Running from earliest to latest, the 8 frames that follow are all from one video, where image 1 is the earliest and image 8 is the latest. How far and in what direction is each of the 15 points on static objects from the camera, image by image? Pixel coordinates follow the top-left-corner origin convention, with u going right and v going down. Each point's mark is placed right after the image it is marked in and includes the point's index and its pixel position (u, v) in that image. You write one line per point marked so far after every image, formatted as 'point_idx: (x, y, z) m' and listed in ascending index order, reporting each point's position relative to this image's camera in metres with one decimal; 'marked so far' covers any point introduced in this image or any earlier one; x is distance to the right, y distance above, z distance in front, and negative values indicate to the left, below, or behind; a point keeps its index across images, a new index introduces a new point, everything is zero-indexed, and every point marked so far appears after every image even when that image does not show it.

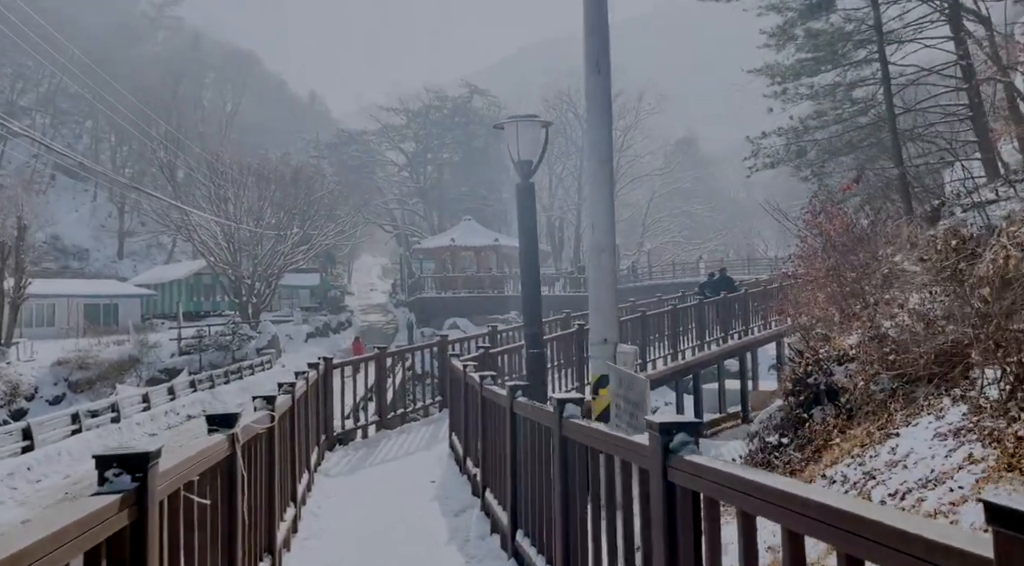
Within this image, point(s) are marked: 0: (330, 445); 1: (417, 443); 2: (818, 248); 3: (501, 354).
0: (-1.9, -1.7, +9.8) m
1: (-1.0, -1.7, +10.2) m
2: (+4.8, +0.5, +15.0) m
3: (-0.1, -0.8, +10.5) m
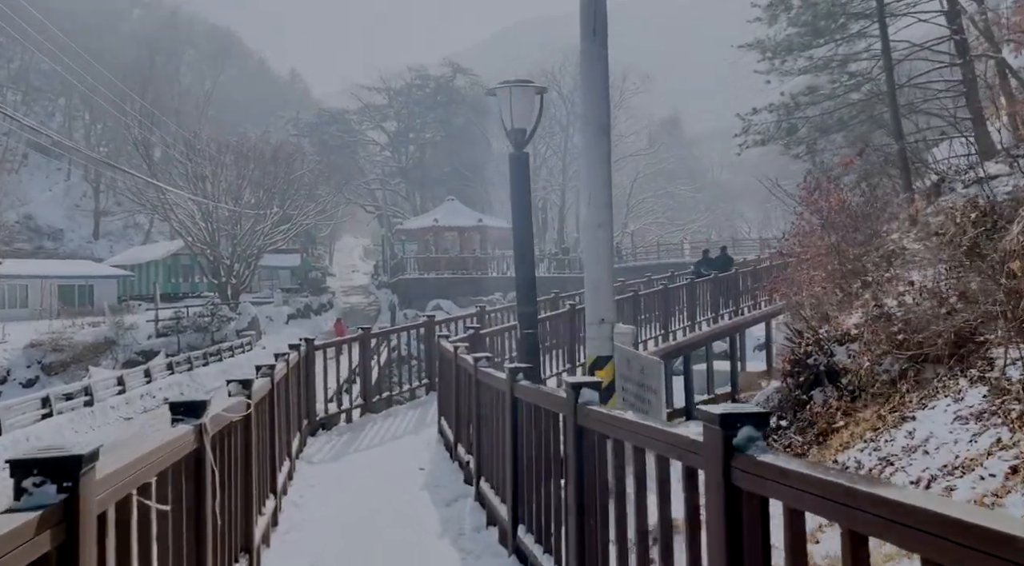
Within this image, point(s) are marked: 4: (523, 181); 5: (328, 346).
0: (-1.9, -1.4, +9.3) m
1: (-1.1, -1.5, +9.7) m
2: (+4.6, +0.8, +14.6) m
3: (-0.2, -0.5, +10.1) m
4: (+0.1, +0.9, +8.0) m
5: (-1.9, -0.6, +9.9) m
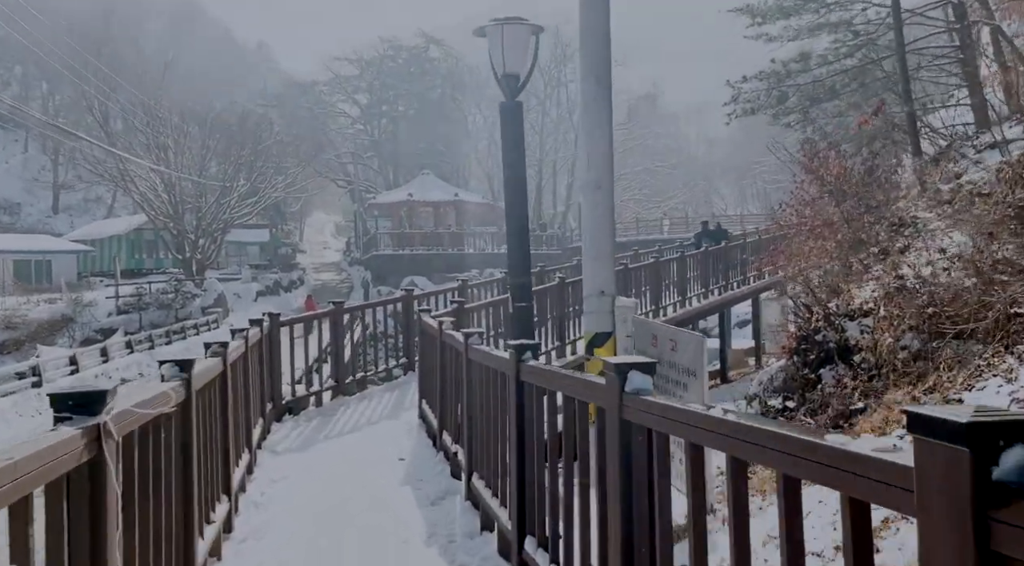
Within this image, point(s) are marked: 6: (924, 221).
0: (-2.0, -1.2, +8.4) m
1: (-1.2, -1.2, +8.8) m
2: (+4.3, +1.2, +13.8) m
3: (-0.3, -0.3, +9.2) m
4: (0.0, +1.1, +7.1) m
5: (-2.0, -0.4, +9.0) m
6: (+4.8, +0.7, +11.1) m
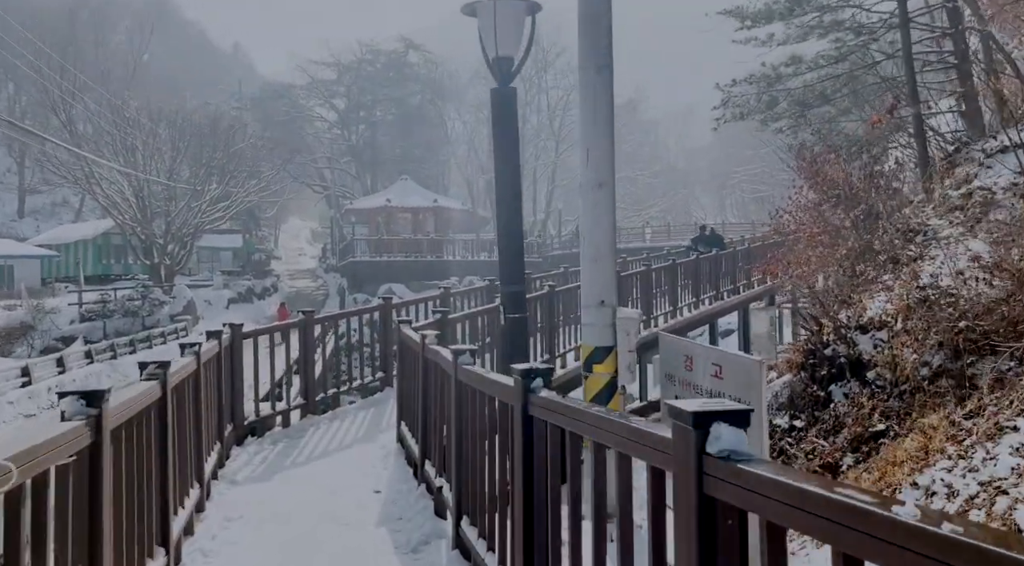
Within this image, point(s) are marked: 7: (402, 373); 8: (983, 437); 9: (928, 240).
0: (-2.1, -1.2, +7.5) m
1: (-1.3, -1.3, +8.0) m
2: (+4.1, +1.1, +13.1) m
3: (-0.5, -0.3, +8.4) m
4: (0.0, +1.0, +6.3) m
5: (-2.1, -0.4, +8.1) m
6: (+4.6, +0.6, +10.4) m
7: (-0.8, -0.7, +7.3) m
8: (+2.7, -0.9, +5.5) m
9: (+4.4, +0.5, +10.1) m
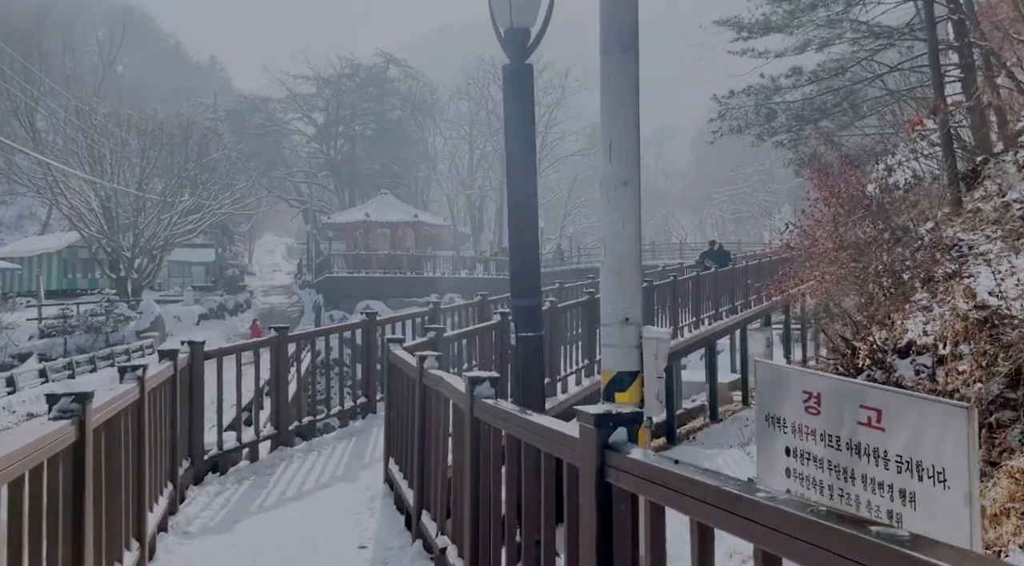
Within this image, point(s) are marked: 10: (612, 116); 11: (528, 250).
0: (-2.1, -1.3, +6.5) m
1: (-1.3, -1.3, +6.9) m
2: (+4.0, +0.8, +12.2) m
3: (-0.4, -0.4, +7.3) m
4: (+0.1, +1.0, +5.3) m
5: (-2.1, -0.5, +7.0) m
6: (+4.6, +0.4, +9.5) m
7: (-0.8, -0.8, +6.3) m
8: (+2.8, -1.0, +4.5) m
9: (+4.3, +0.3, +9.2) m
10: (+0.6, +1.0, +6.0) m
11: (+0.1, +0.2, +5.3) m
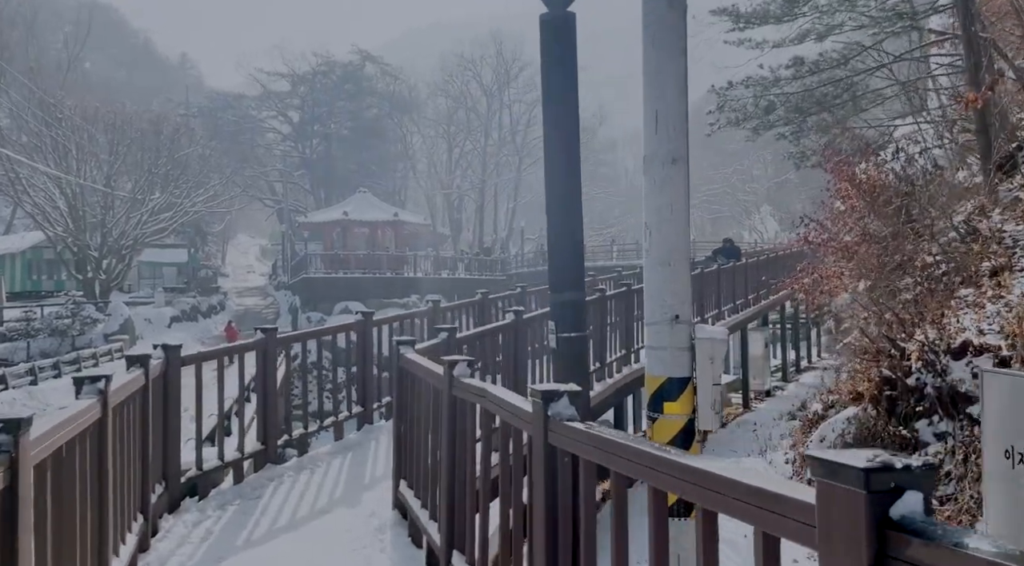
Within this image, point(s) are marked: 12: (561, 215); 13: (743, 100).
0: (-1.9, -1.3, +5.5) m
1: (-1.2, -1.3, +6.0) m
2: (+4.0, +0.9, +11.5) m
3: (-0.3, -0.4, +6.5) m
4: (+0.3, +1.0, +4.5) m
5: (-1.9, -0.5, +6.1) m
6: (+4.7, +0.5, +8.8) m
7: (-0.6, -0.7, +5.4) m
8: (+3.0, -0.9, +3.8) m
9: (+4.4, +0.3, +8.5) m
10: (+0.8, +1.1, +5.1) m
11: (+0.3, +0.2, +4.5) m
12: (+0.2, +0.3, +4.5) m
13: (+4.5, +3.6, +19.0) m
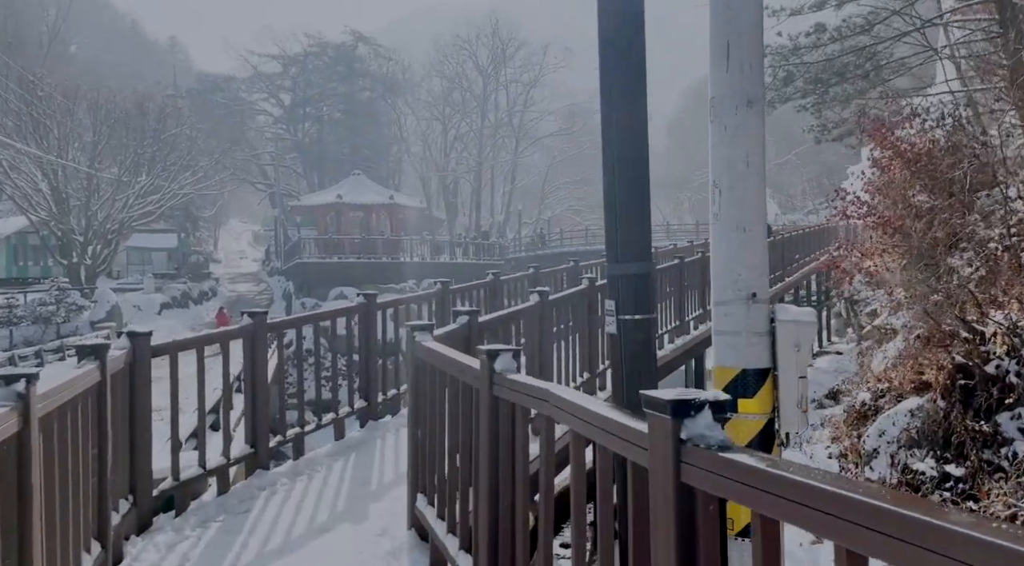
0: (-1.8, -1.1, +4.6) m
1: (-1.0, -1.2, +5.1) m
2: (+4.2, +1.1, +10.6) m
3: (-0.1, -0.3, +5.6) m
4: (+0.4, +1.1, +3.5) m
5: (-1.8, -0.3, +5.2) m
6: (+4.8, +0.7, +7.9) m
7: (-0.5, -0.6, +4.5) m
8: (+3.2, -0.8, +2.9) m
9: (+4.6, +0.5, +7.6) m
10: (+1.0, +1.2, +4.2) m
11: (+0.5, +0.3, +3.5) m
12: (+0.4, +0.4, +3.5) m
13: (+4.6, +4.0, +18.0) m
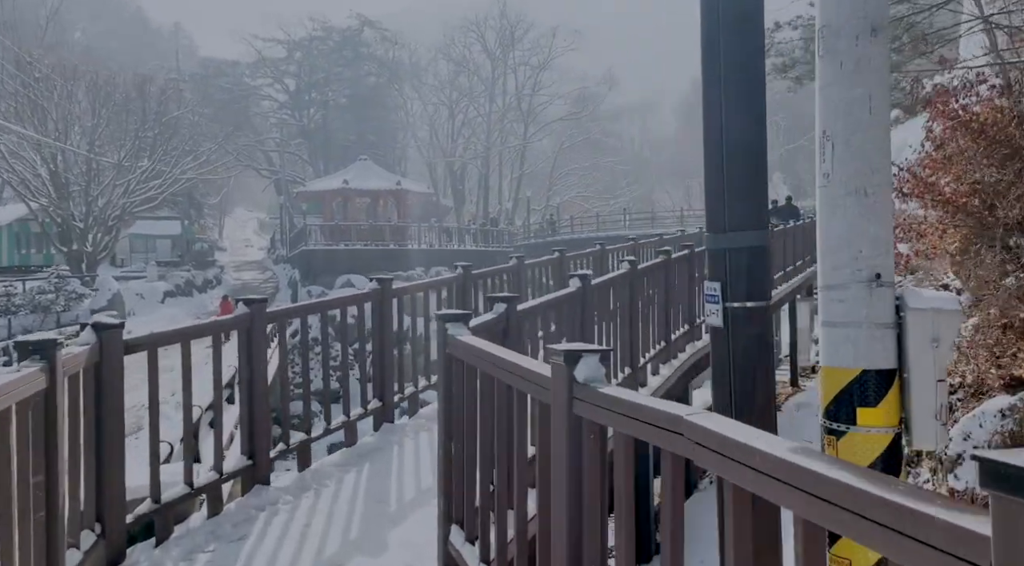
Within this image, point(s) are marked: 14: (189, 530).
0: (-1.6, -1.1, +3.8) m
1: (-0.8, -1.1, +4.3) m
2: (+4.4, +1.3, +9.6) m
3: (+0.1, -0.2, +4.7) m
4: (+0.6, +1.2, +2.7) m
5: (-1.6, -0.3, +4.3) m
6: (+5.0, +0.8, +7.0) m
7: (-0.2, -0.5, +3.6) m
8: (+3.4, -0.7, +2.0) m
9: (+4.8, +0.6, +6.7) m
10: (+1.2, +1.3, +3.3) m
11: (+0.7, +0.4, +2.7) m
12: (+0.6, +0.5, +2.7) m
13: (+4.9, +4.2, +17.1) m
14: (-1.4, -1.1, +4.2) m
